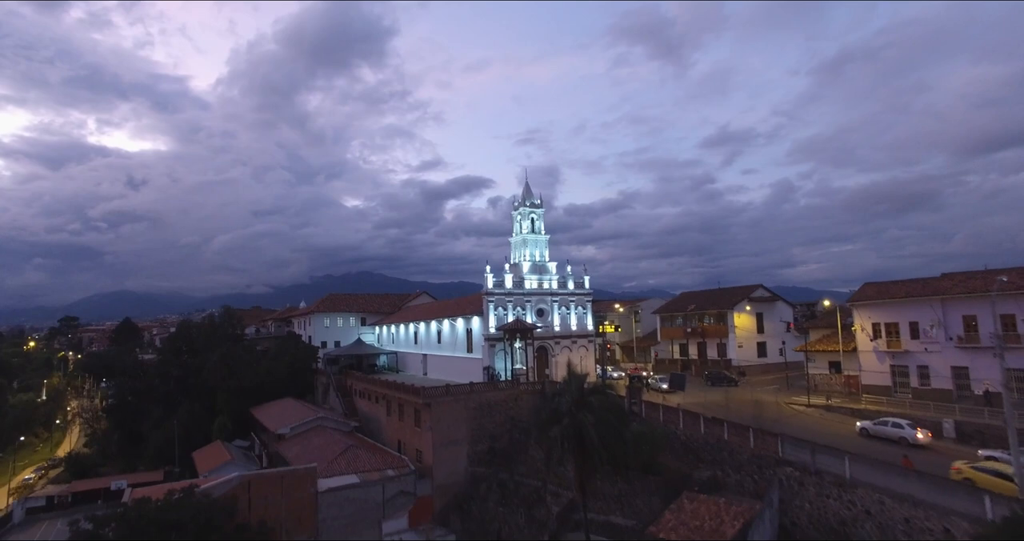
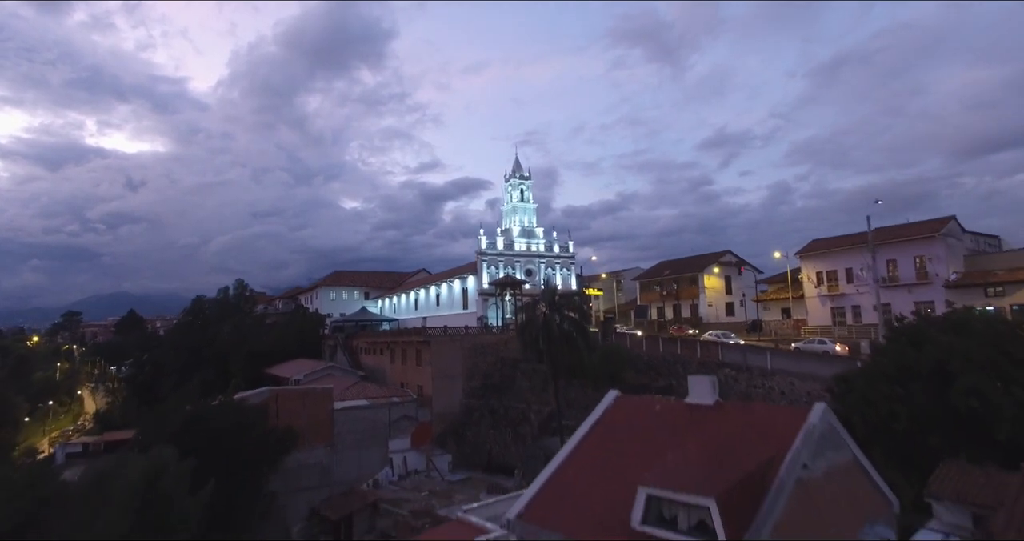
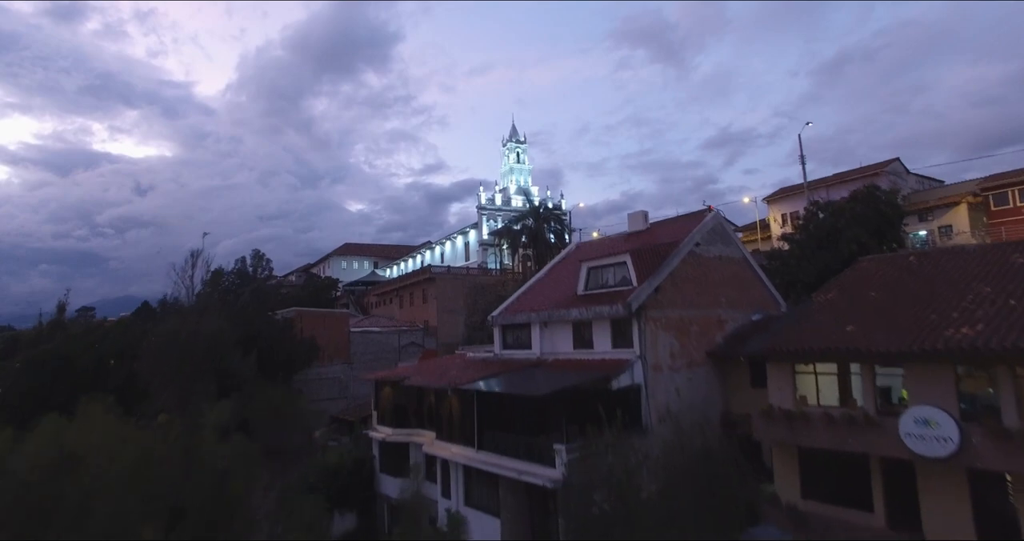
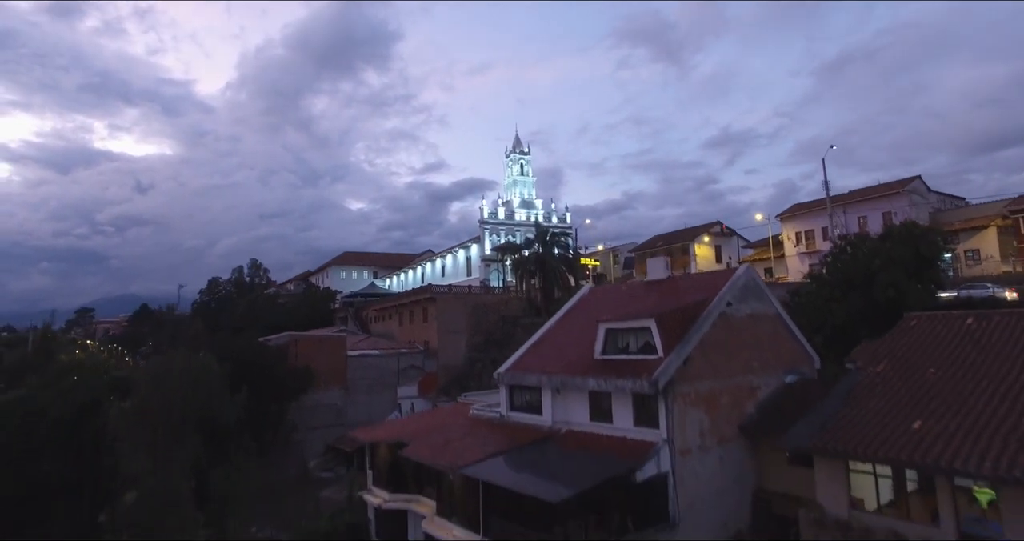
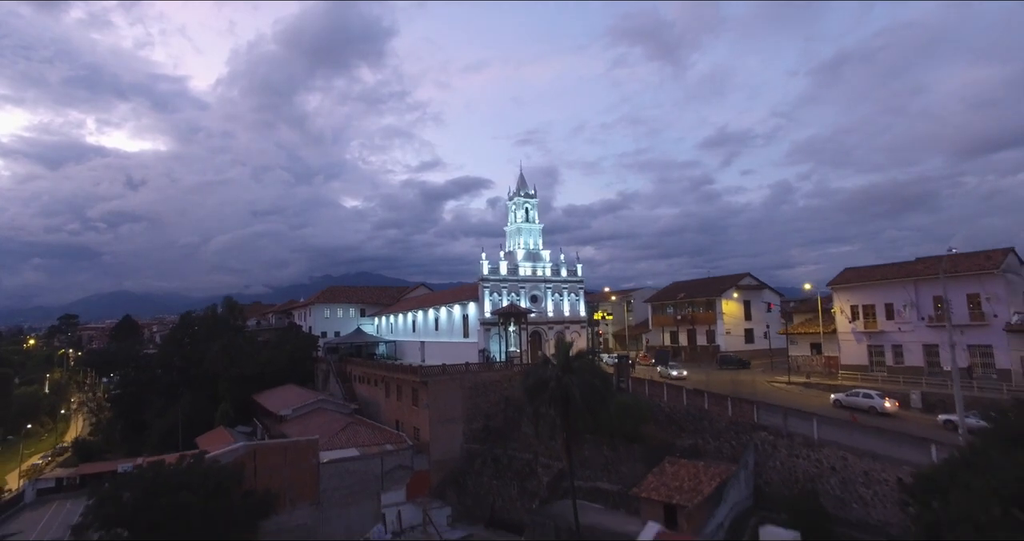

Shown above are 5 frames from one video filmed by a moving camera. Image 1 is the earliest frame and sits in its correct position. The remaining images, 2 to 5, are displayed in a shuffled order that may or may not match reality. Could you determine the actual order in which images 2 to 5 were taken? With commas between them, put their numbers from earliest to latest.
5, 2, 4, 3
